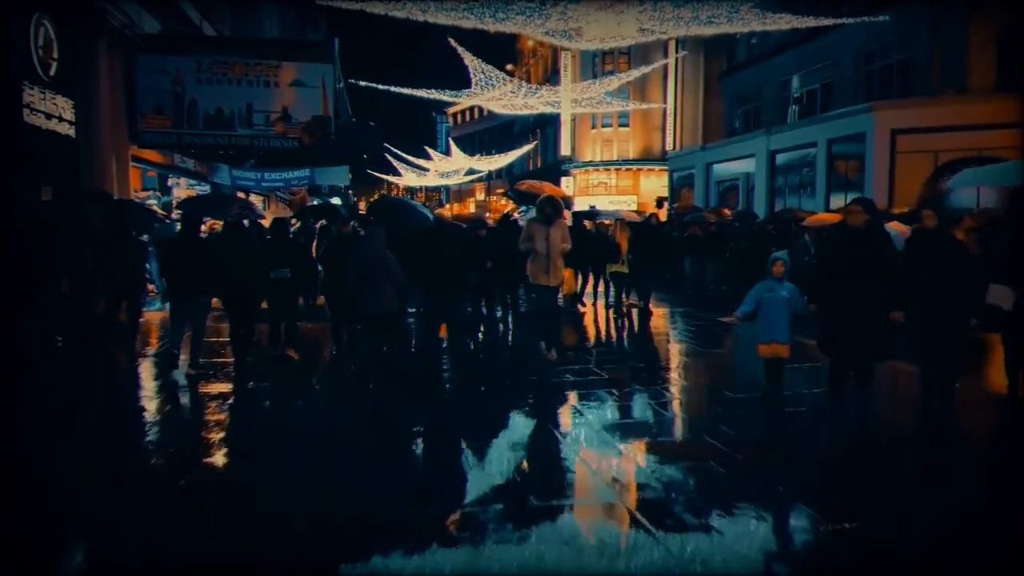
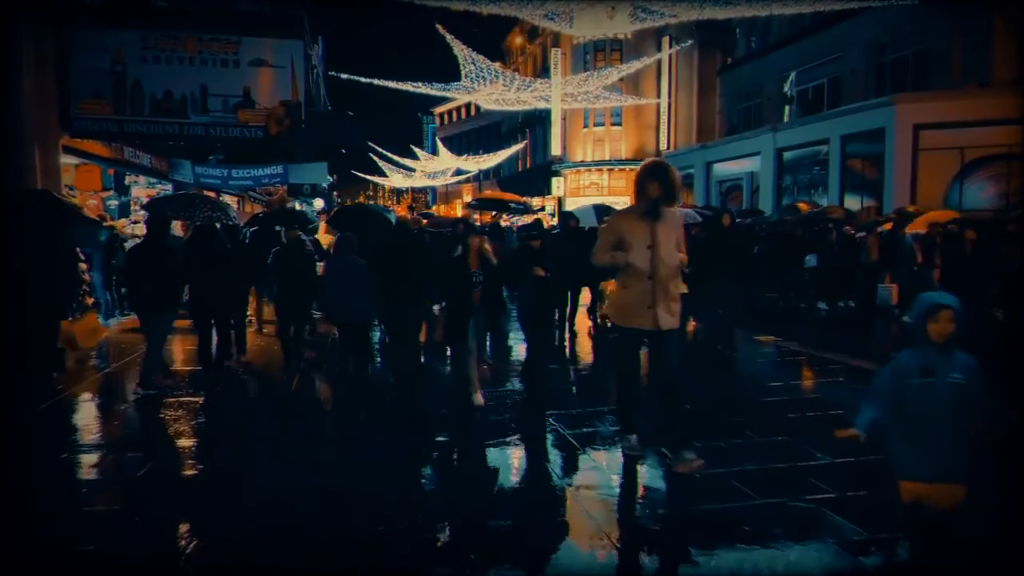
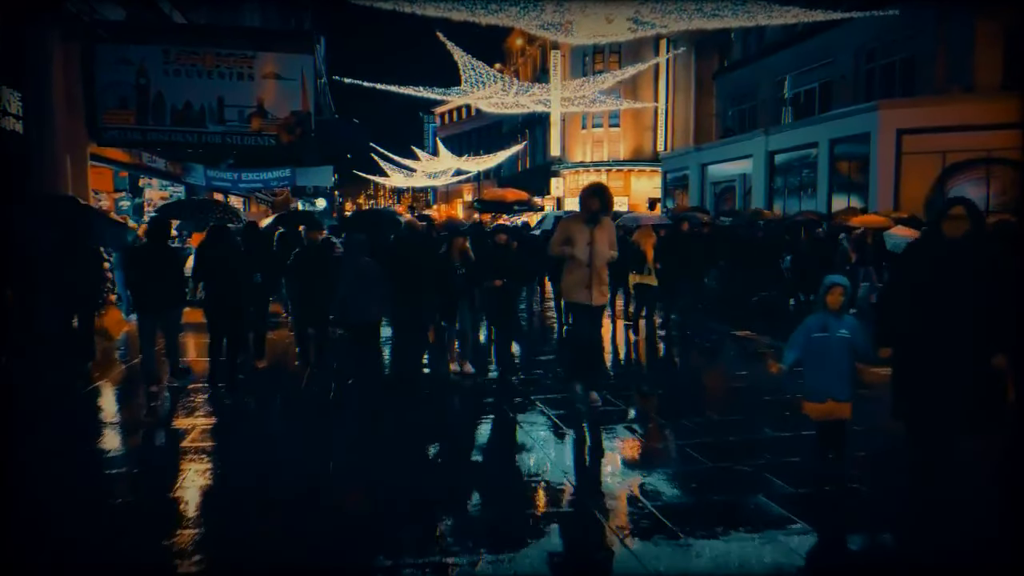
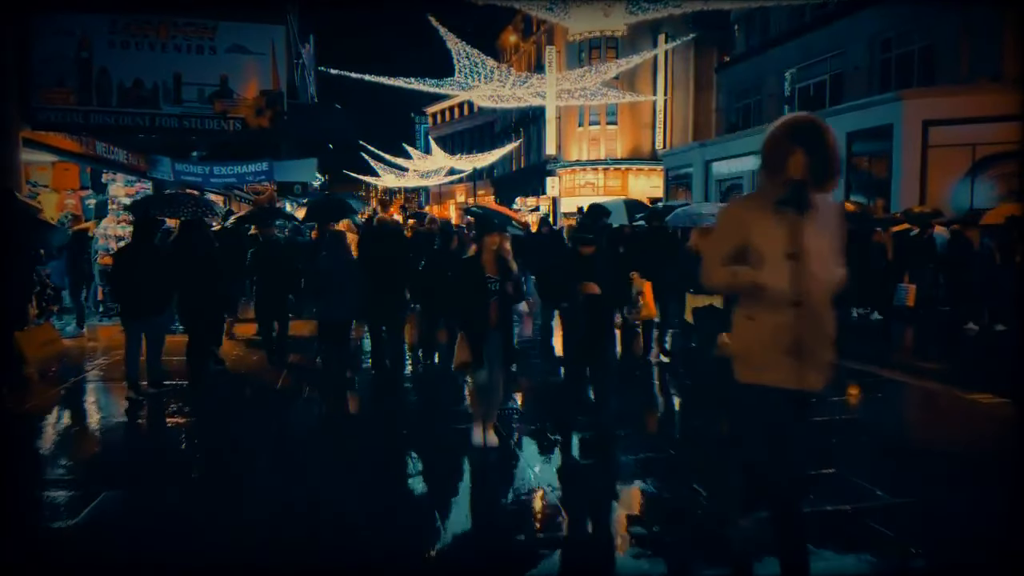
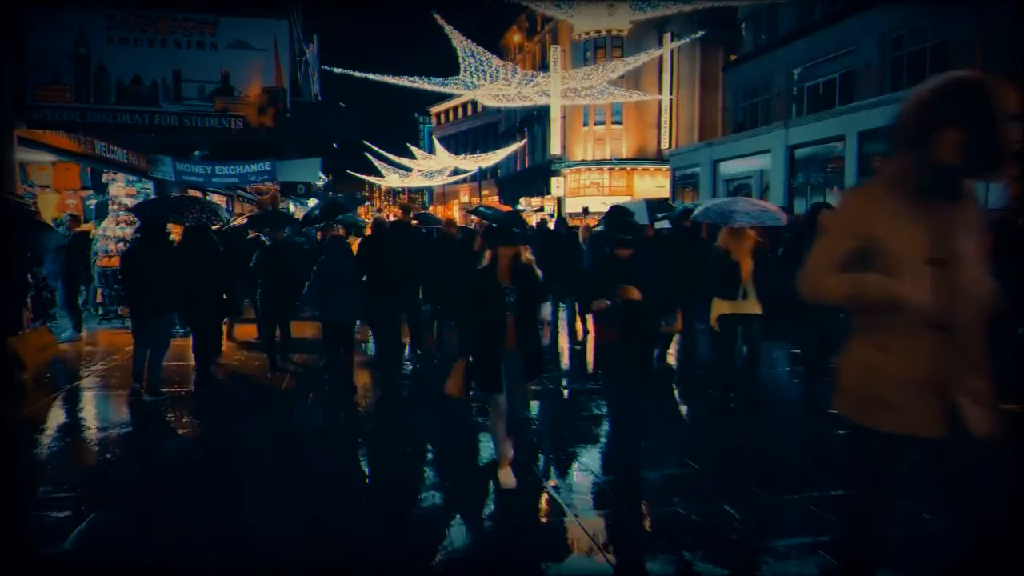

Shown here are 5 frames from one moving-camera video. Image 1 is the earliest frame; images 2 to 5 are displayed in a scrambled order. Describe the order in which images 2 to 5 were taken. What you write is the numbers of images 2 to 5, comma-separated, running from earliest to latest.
3, 2, 4, 5
